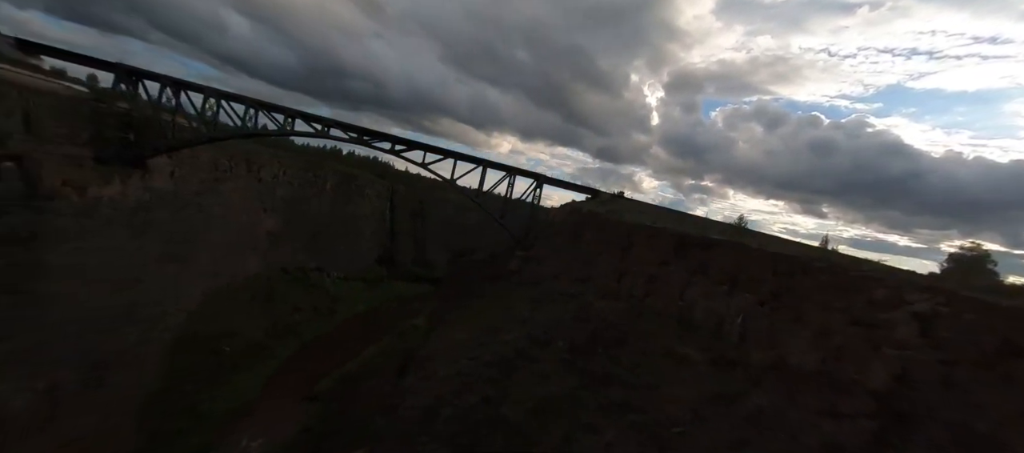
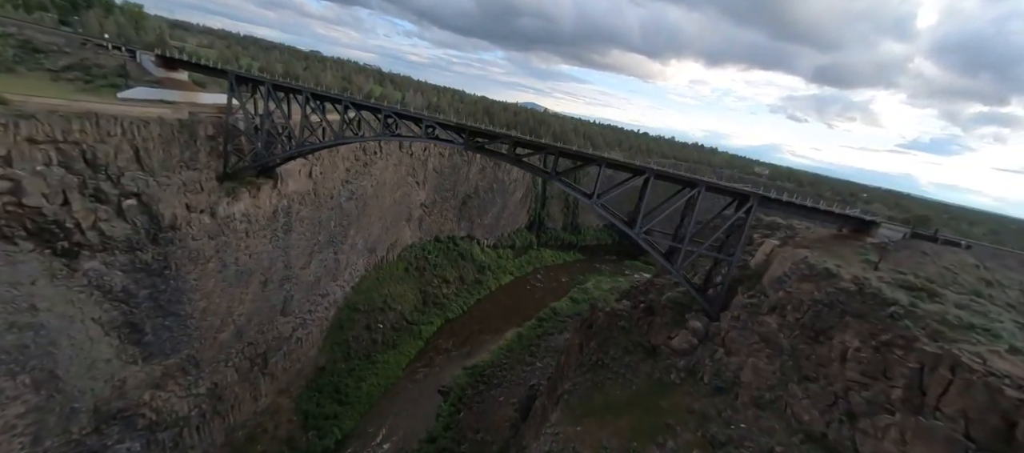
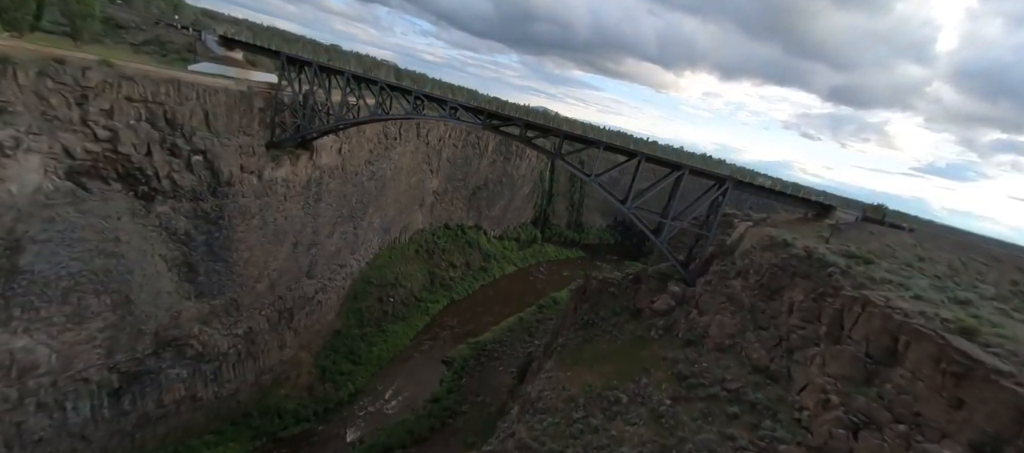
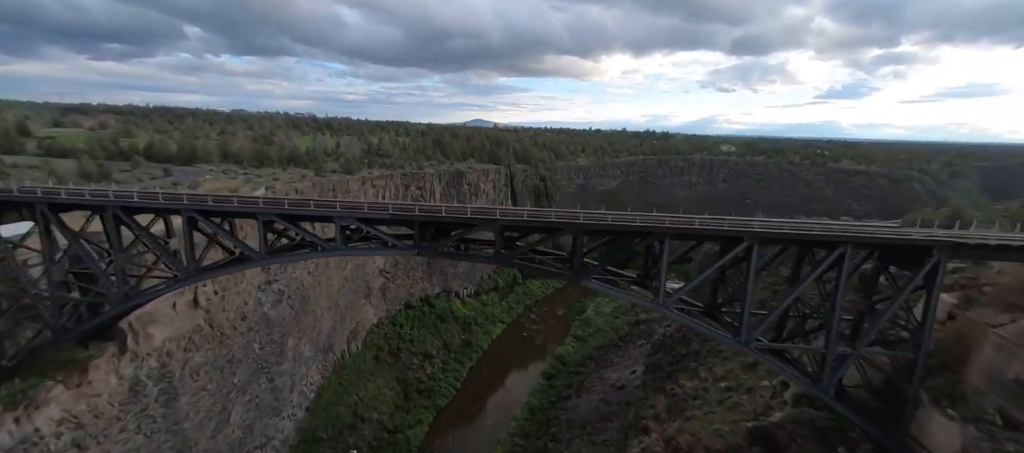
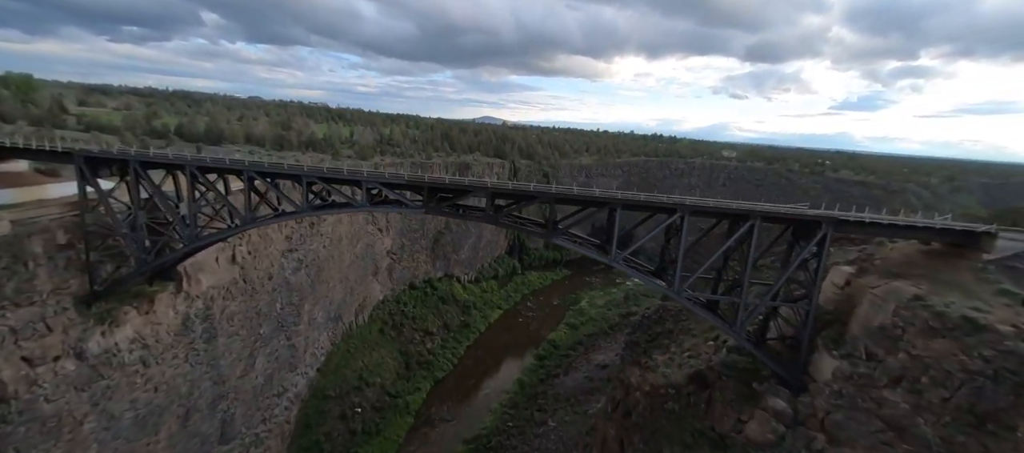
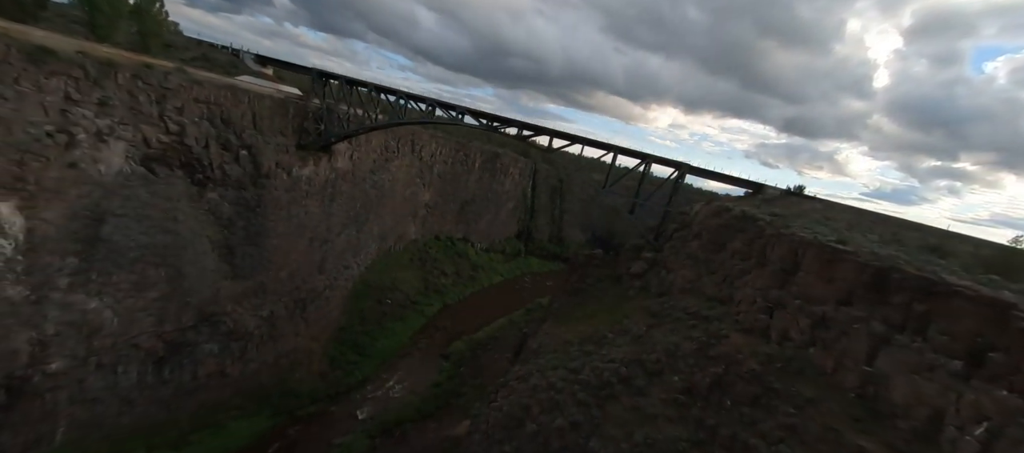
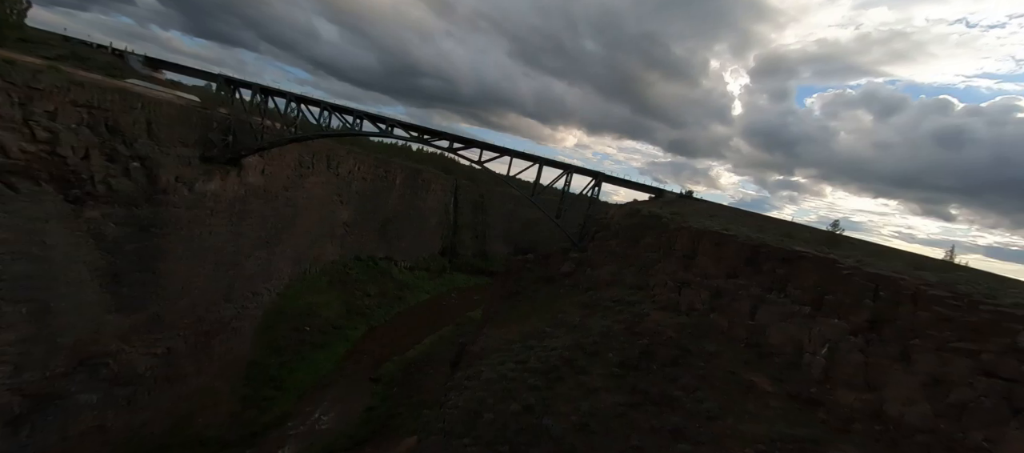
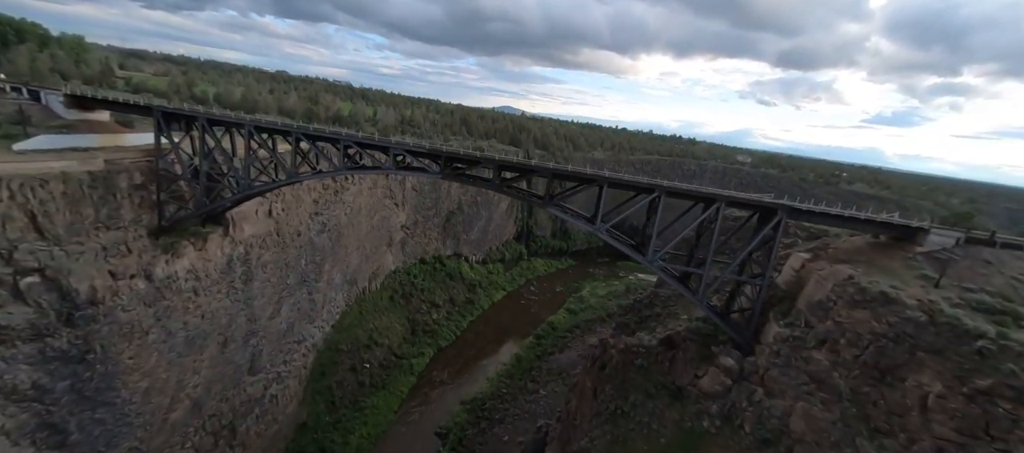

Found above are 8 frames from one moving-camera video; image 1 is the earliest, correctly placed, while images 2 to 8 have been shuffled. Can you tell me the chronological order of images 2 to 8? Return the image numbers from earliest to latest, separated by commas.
7, 6, 3, 2, 8, 5, 4
